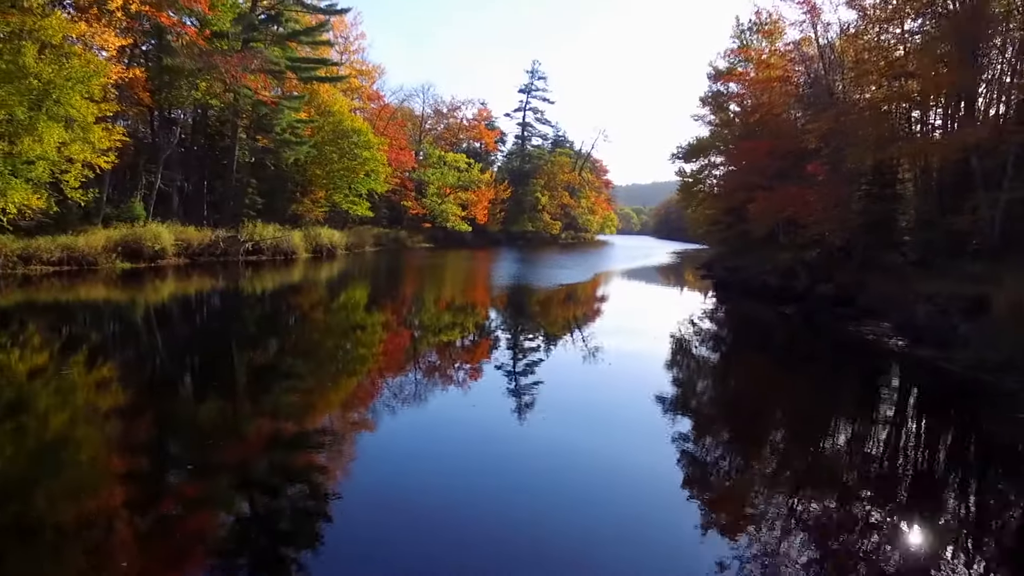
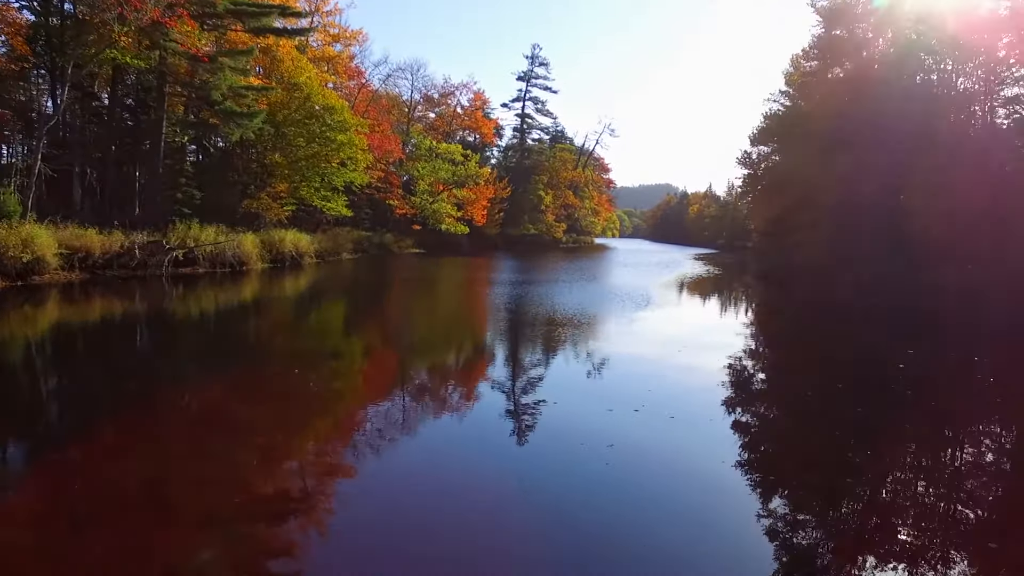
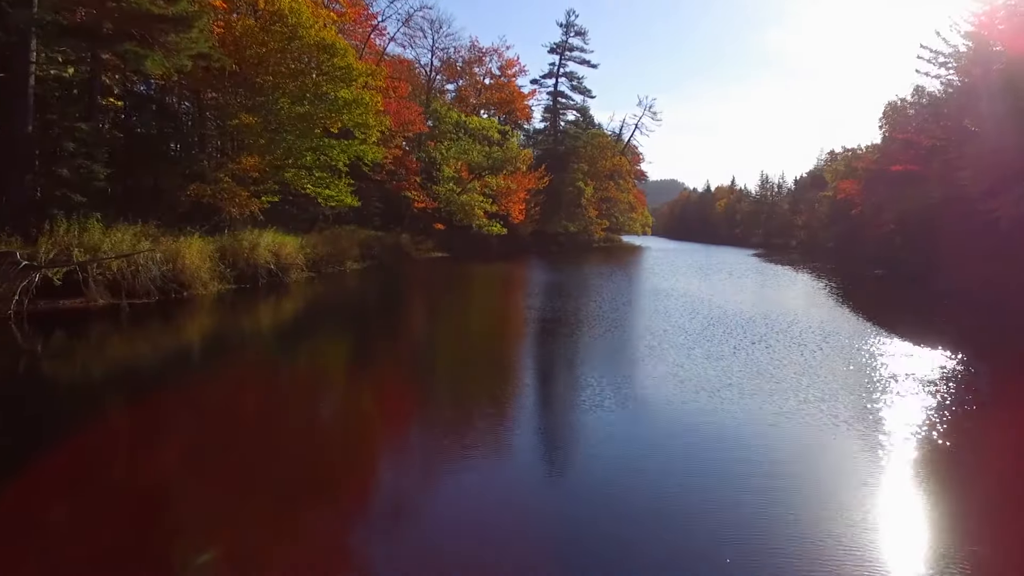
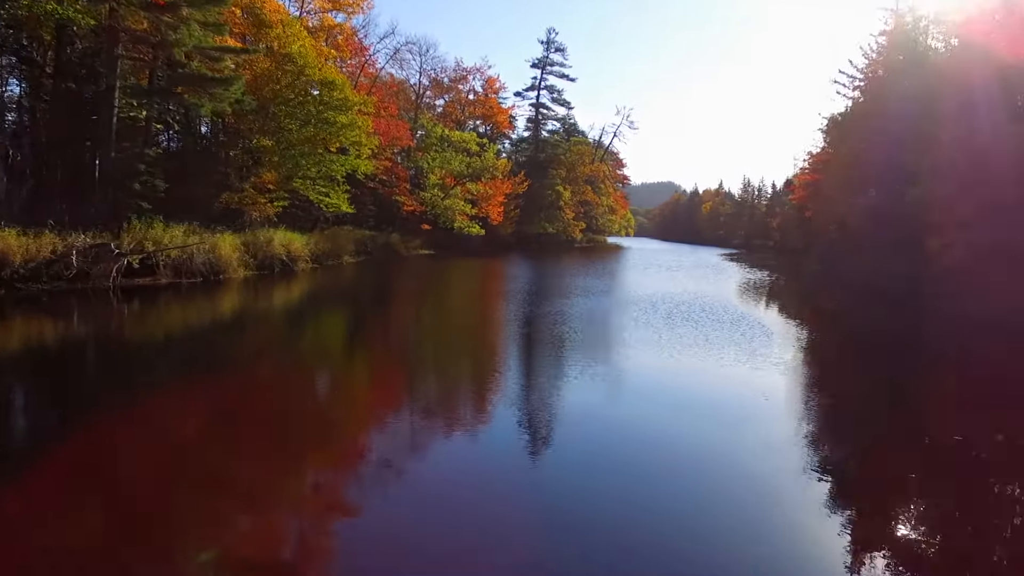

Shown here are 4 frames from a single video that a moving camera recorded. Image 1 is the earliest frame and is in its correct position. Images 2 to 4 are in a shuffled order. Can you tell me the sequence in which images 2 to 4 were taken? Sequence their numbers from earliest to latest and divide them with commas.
2, 4, 3
